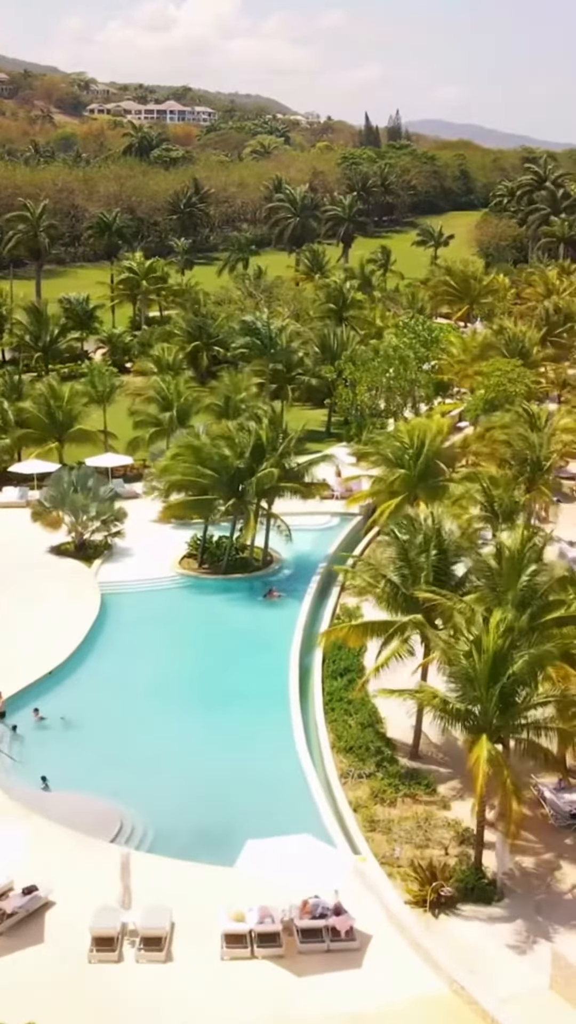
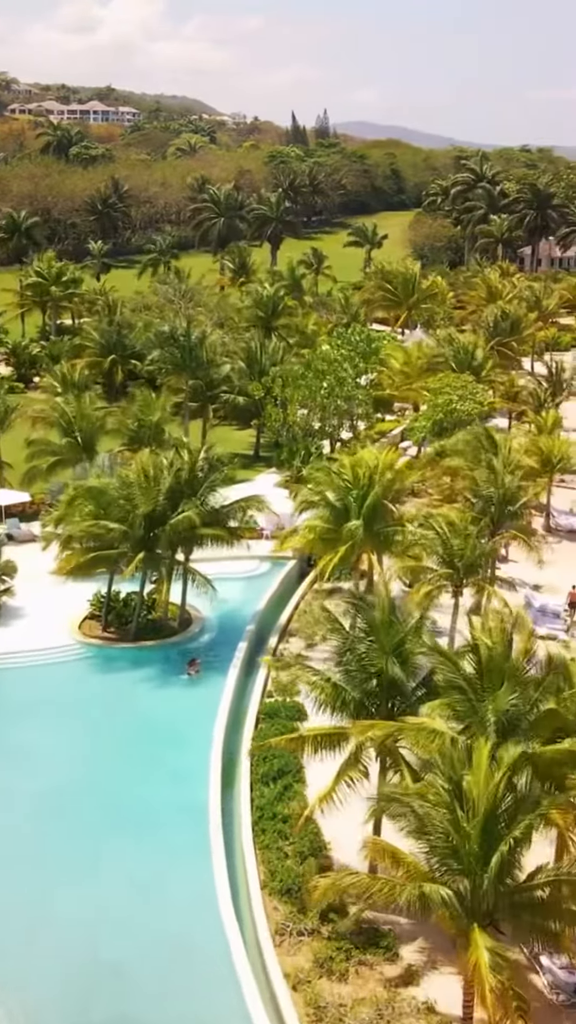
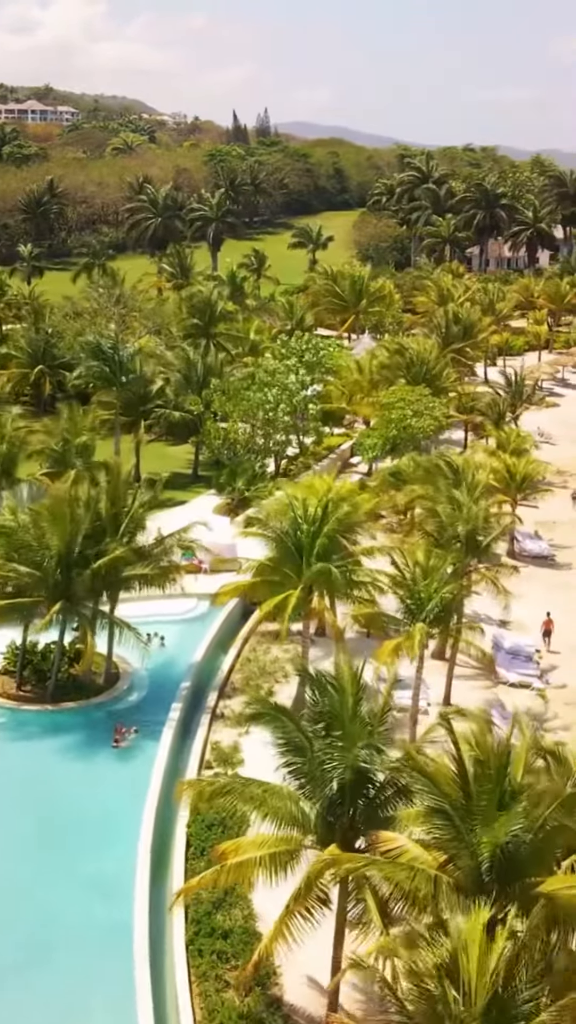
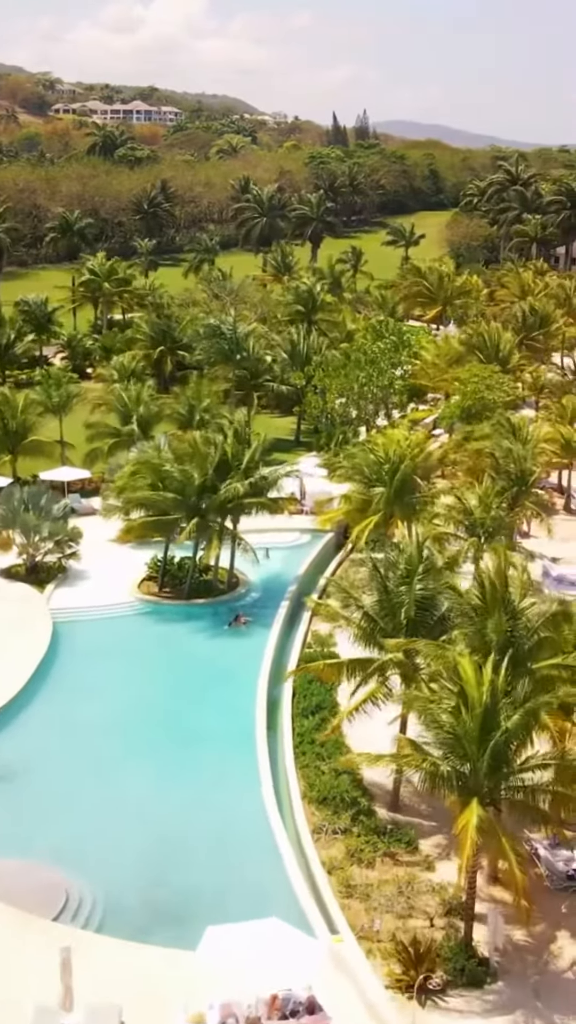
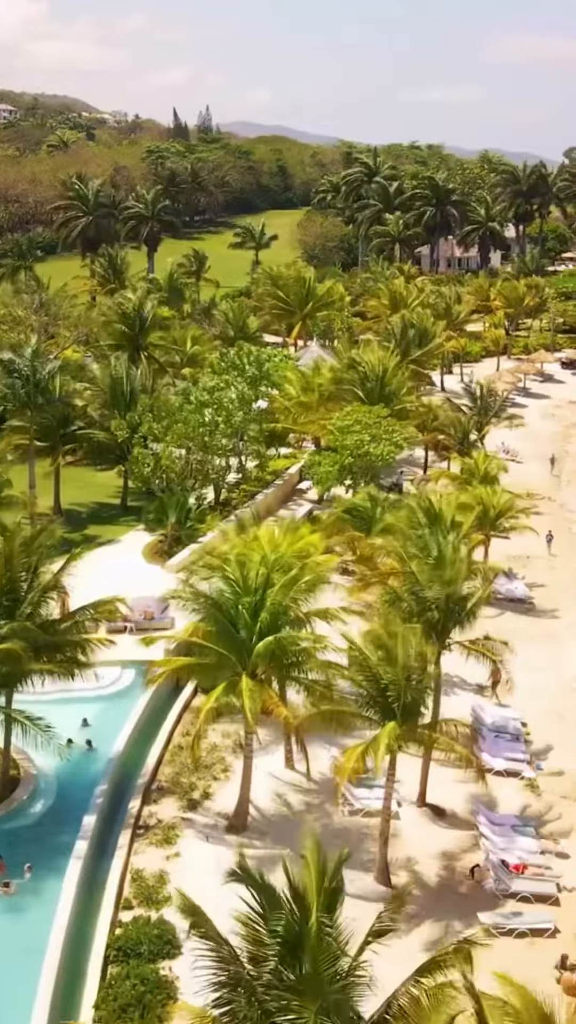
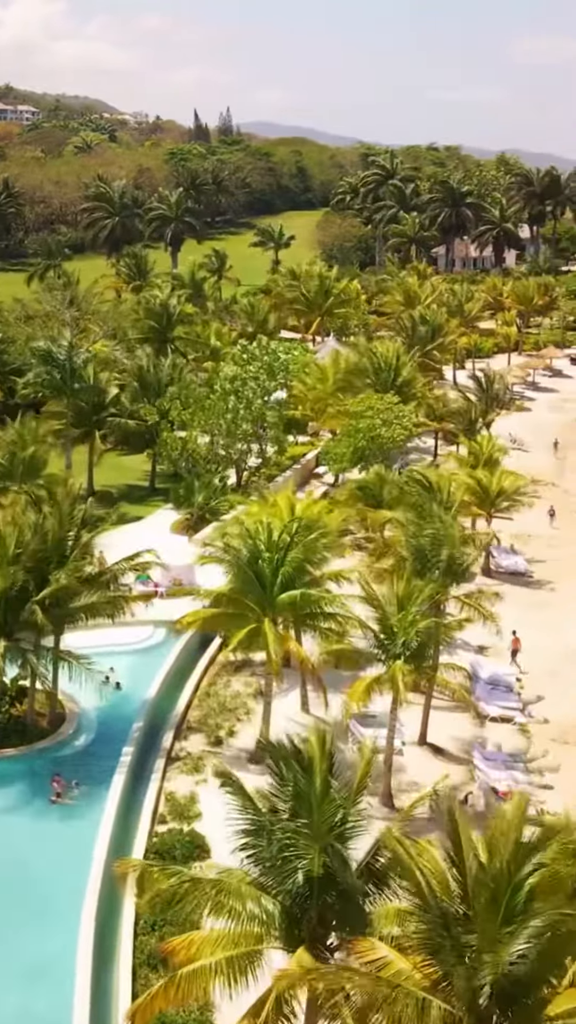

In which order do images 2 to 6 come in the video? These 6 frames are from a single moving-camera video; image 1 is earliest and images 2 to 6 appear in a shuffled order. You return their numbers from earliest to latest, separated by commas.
4, 2, 3, 6, 5
